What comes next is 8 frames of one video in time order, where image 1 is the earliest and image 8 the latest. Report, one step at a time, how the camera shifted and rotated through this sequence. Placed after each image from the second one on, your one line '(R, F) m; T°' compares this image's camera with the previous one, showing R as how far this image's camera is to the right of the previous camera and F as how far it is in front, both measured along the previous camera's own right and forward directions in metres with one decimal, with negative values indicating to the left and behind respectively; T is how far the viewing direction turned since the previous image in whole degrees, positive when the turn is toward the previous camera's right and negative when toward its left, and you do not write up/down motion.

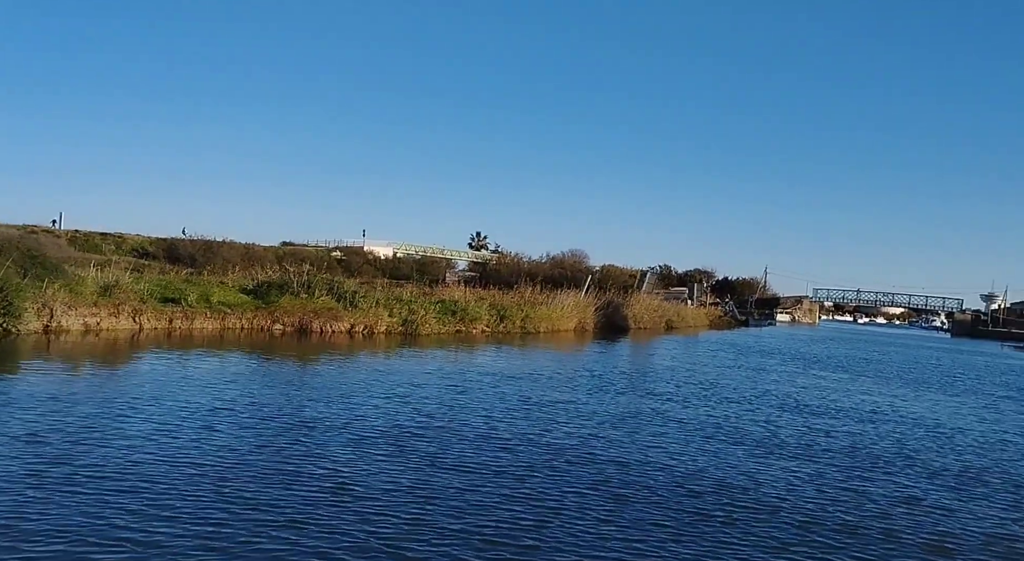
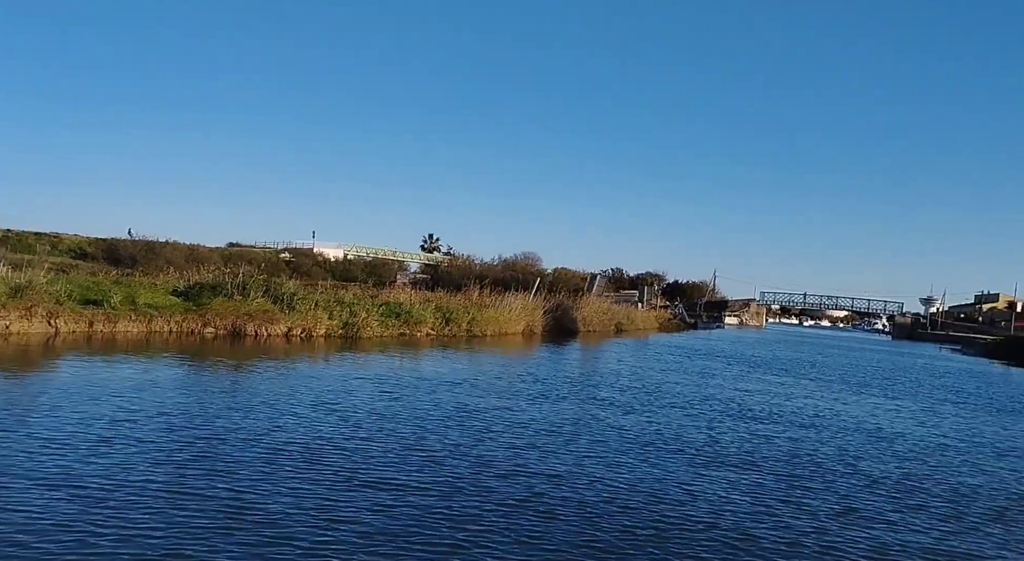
(+0.1, +0.2) m; +3°
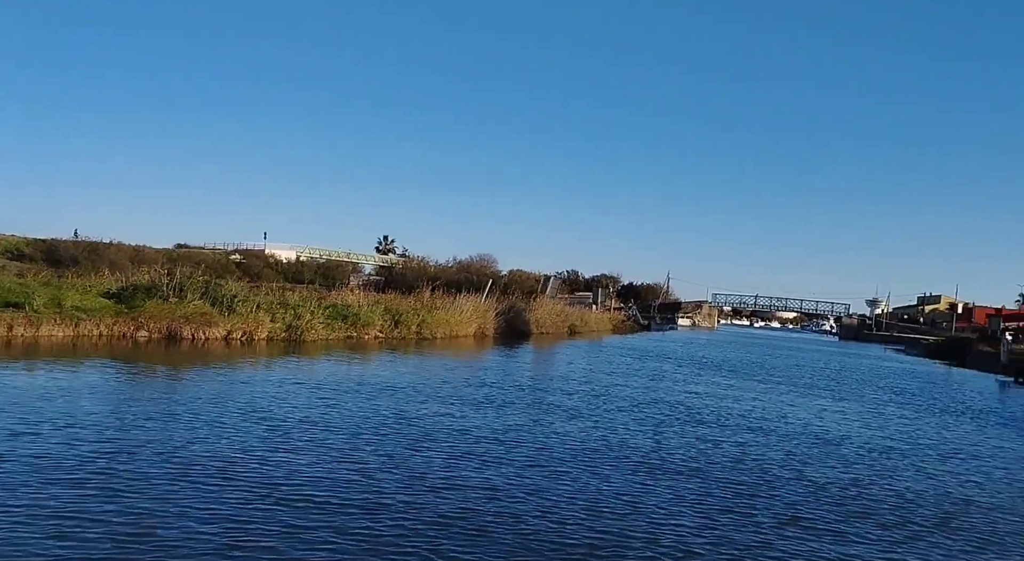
(+0.1, +0.2) m; +3°
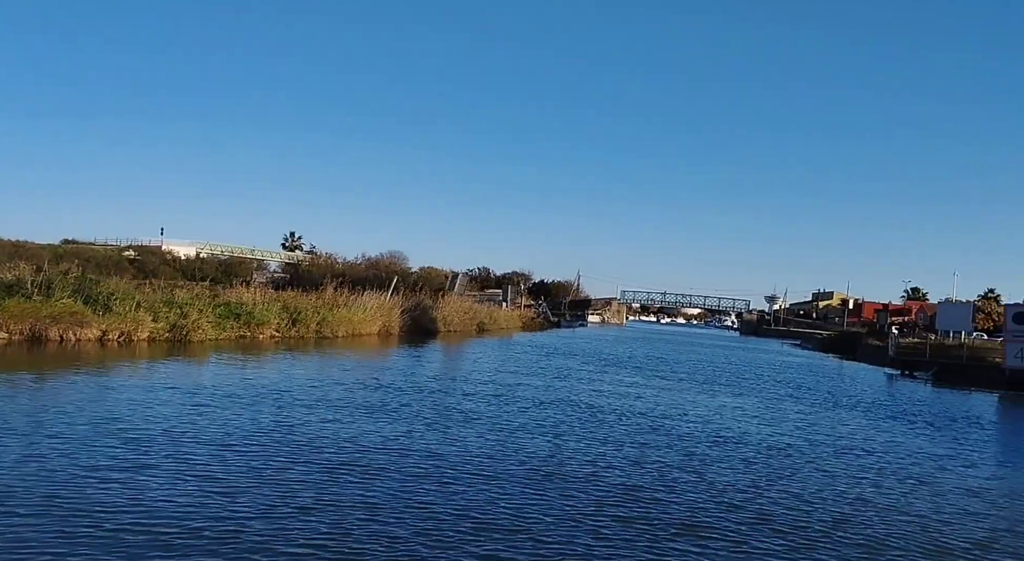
(+0.2, +0.4) m; +5°
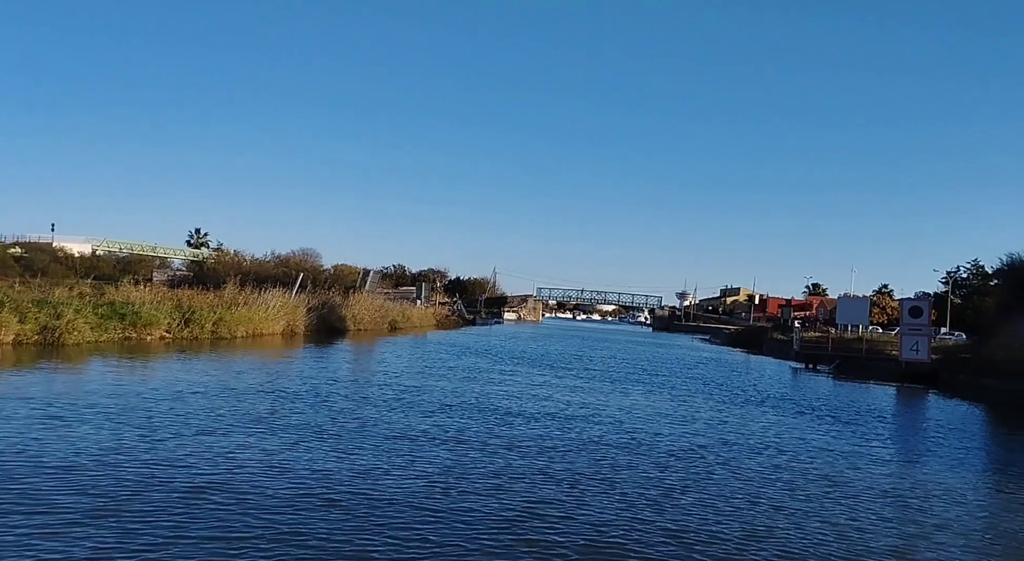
(+0.2, +0.6) m; +5°
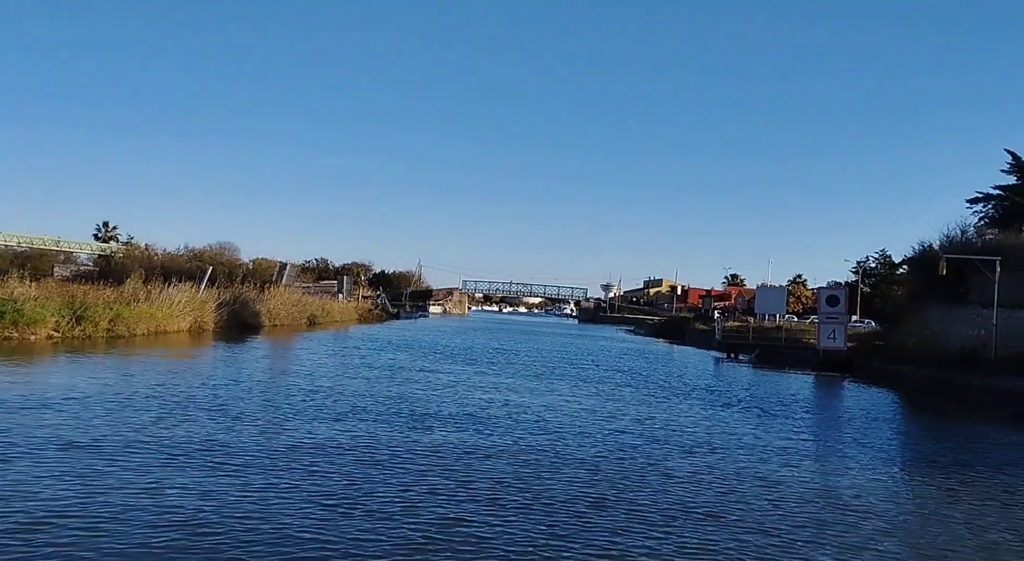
(+0.1, +0.8) m; +5°
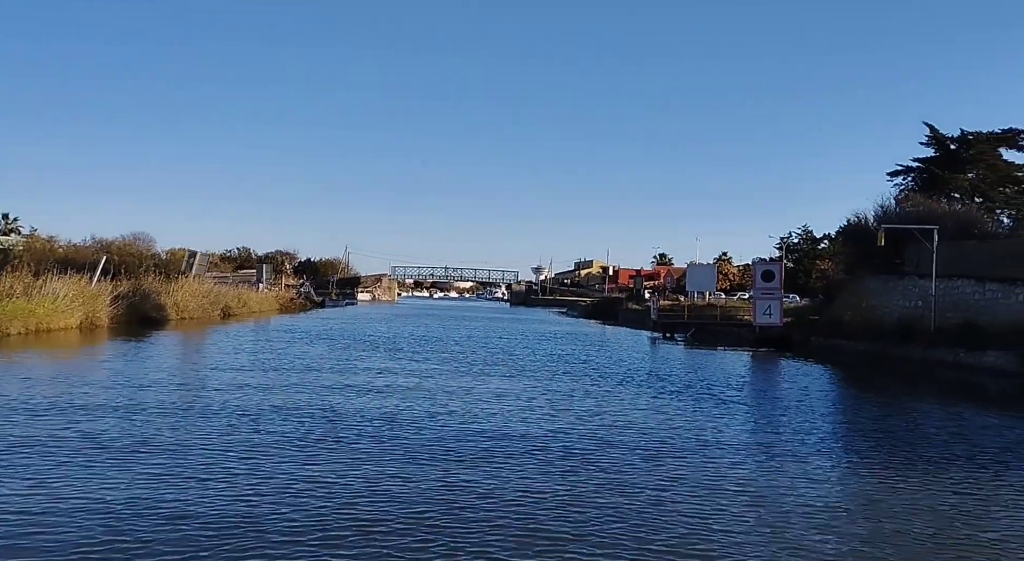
(+0.1, +1.7) m; +4°
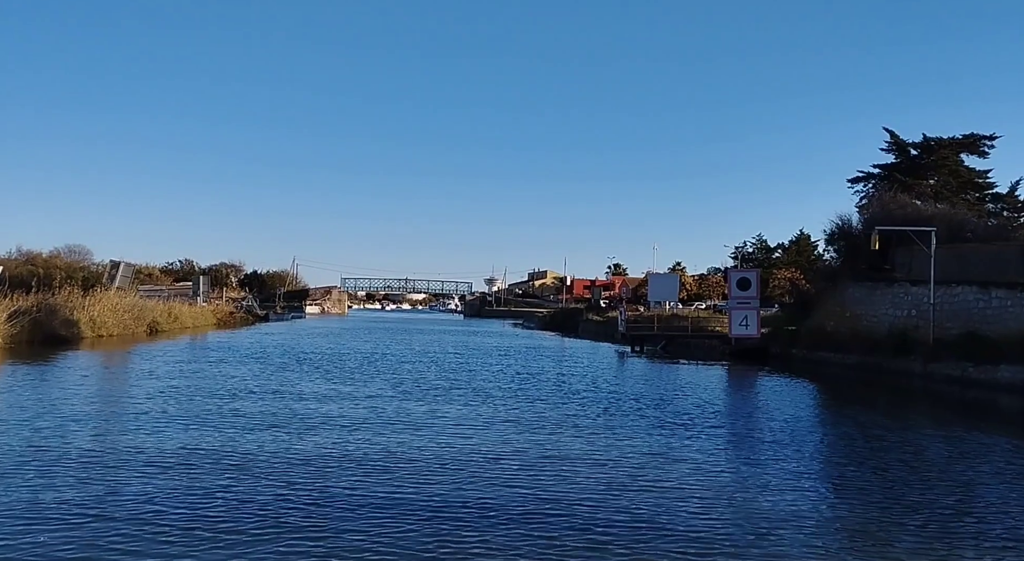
(-0.3, +3.0) m; +3°
